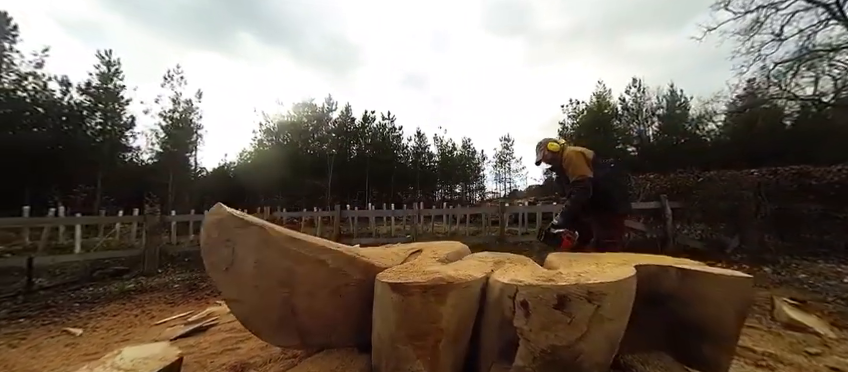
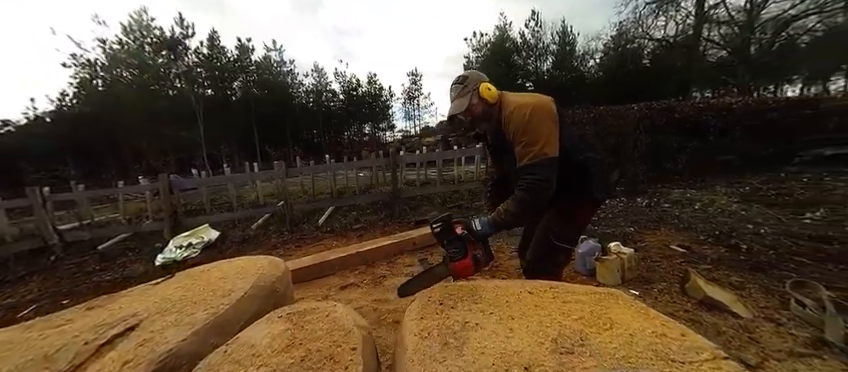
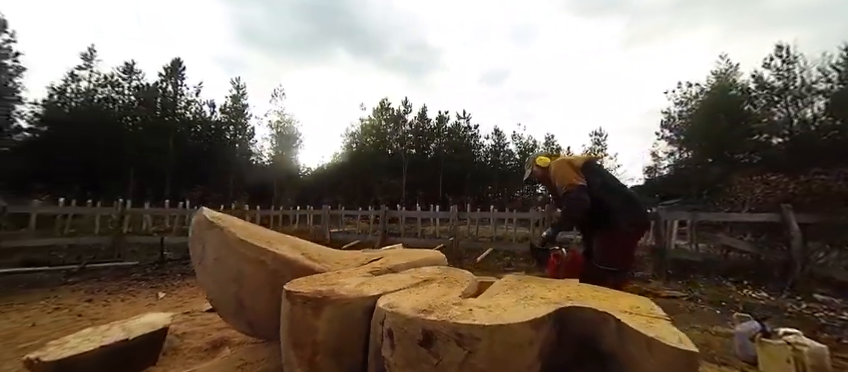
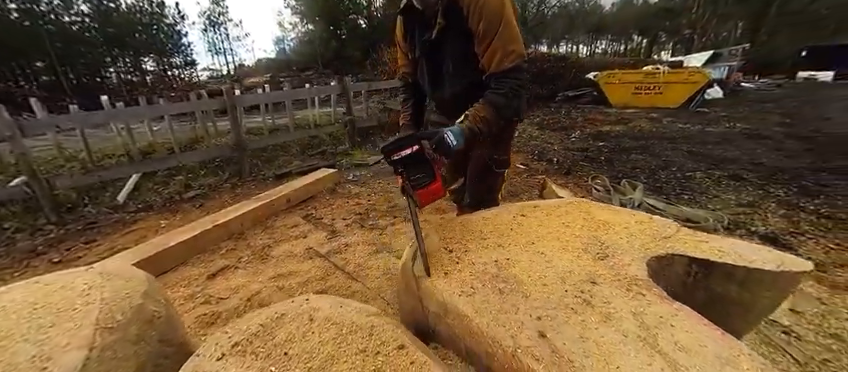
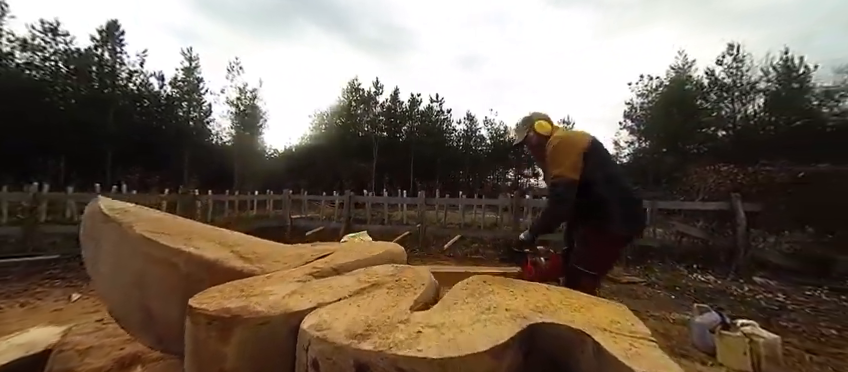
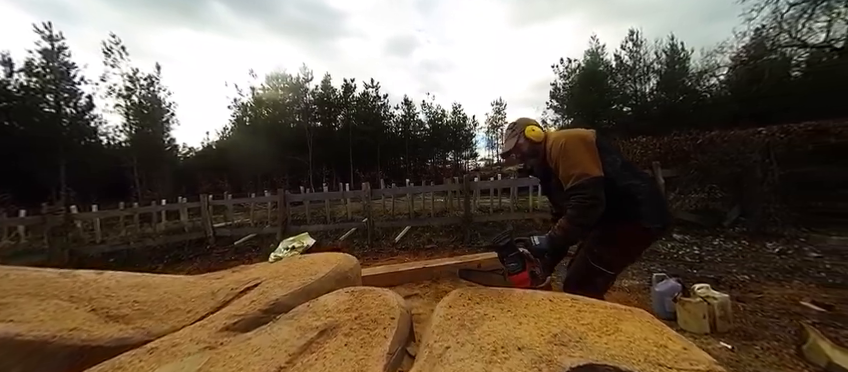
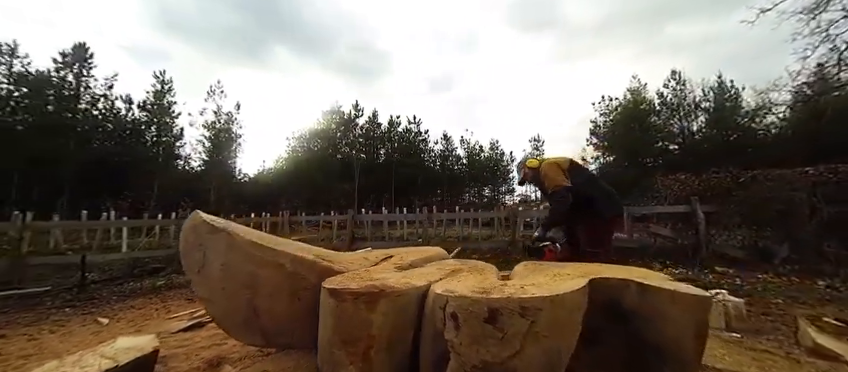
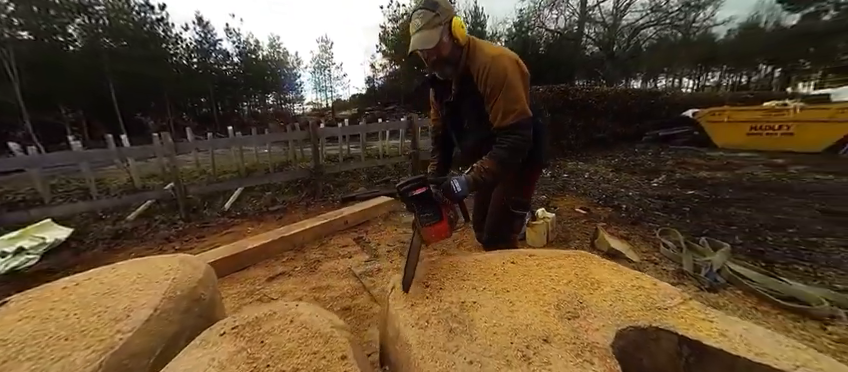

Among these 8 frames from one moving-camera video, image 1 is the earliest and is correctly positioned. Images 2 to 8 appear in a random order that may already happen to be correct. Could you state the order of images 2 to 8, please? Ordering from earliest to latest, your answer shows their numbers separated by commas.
7, 3, 5, 6, 2, 8, 4
